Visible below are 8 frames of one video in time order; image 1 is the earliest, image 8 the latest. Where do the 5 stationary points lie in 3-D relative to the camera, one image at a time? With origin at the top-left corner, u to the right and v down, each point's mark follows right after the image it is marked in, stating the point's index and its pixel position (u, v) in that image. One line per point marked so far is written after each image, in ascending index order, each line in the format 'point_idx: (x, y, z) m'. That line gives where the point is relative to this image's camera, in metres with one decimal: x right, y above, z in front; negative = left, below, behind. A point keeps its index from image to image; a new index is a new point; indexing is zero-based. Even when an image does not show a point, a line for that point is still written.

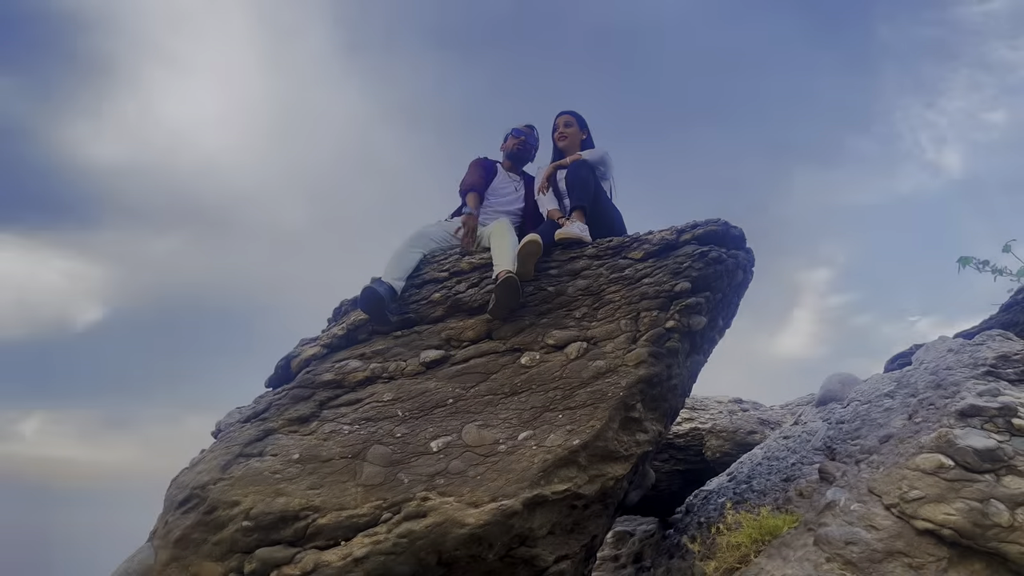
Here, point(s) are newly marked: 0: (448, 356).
0: (-0.6, -0.6, +5.4) m
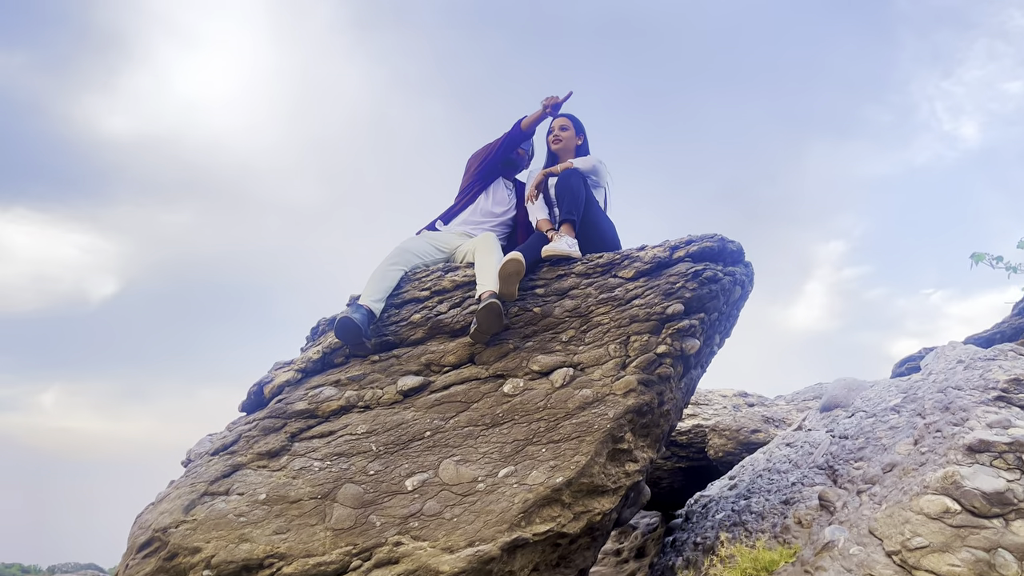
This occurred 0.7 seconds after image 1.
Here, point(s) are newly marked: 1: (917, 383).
0: (-0.7, -0.8, +5.1) m
1: (+5.5, -1.2, +8.4) m
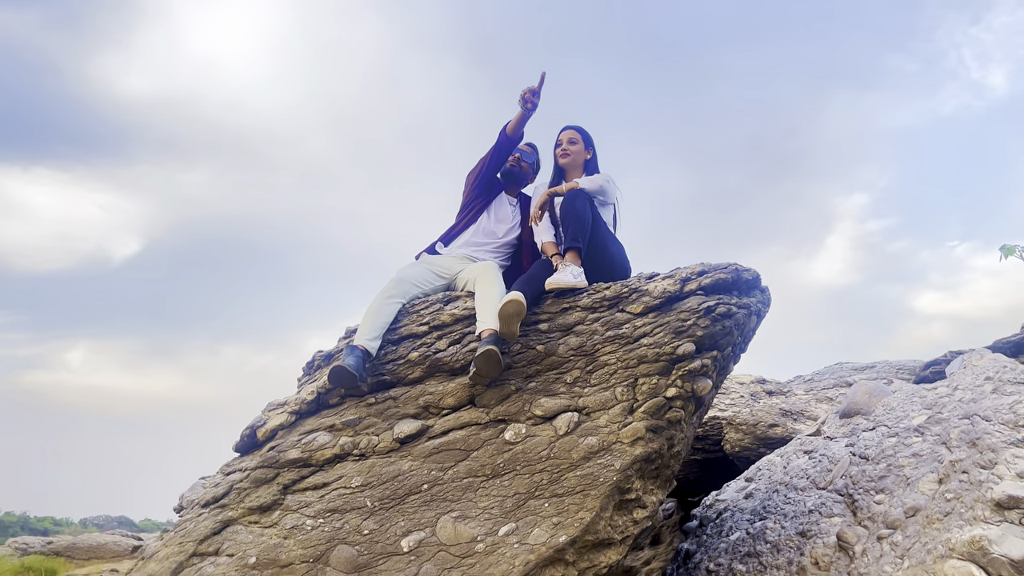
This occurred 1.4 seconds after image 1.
0: (-0.7, -1.1, +4.9) m
1: (+5.6, -1.4, +8.1) m
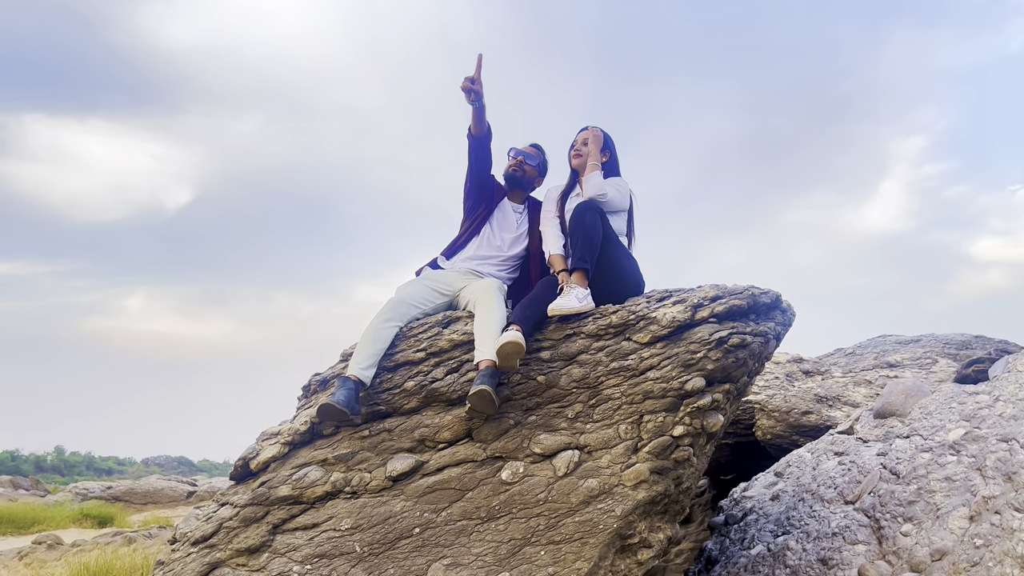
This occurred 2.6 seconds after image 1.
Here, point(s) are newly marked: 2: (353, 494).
0: (-0.7, -1.4, +4.7) m
1: (+5.7, -1.4, +7.5) m
2: (-1.2, -1.6, +4.6) m
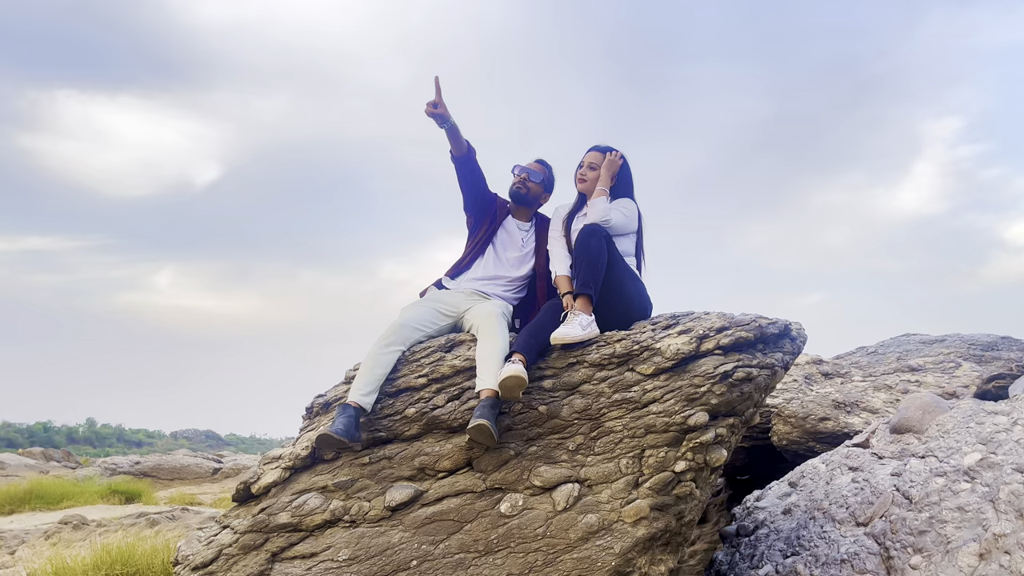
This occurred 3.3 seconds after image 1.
0: (-0.7, -1.6, +4.7) m
1: (+5.8, -1.7, +7.3) m
2: (-1.2, -1.8, +4.6) m
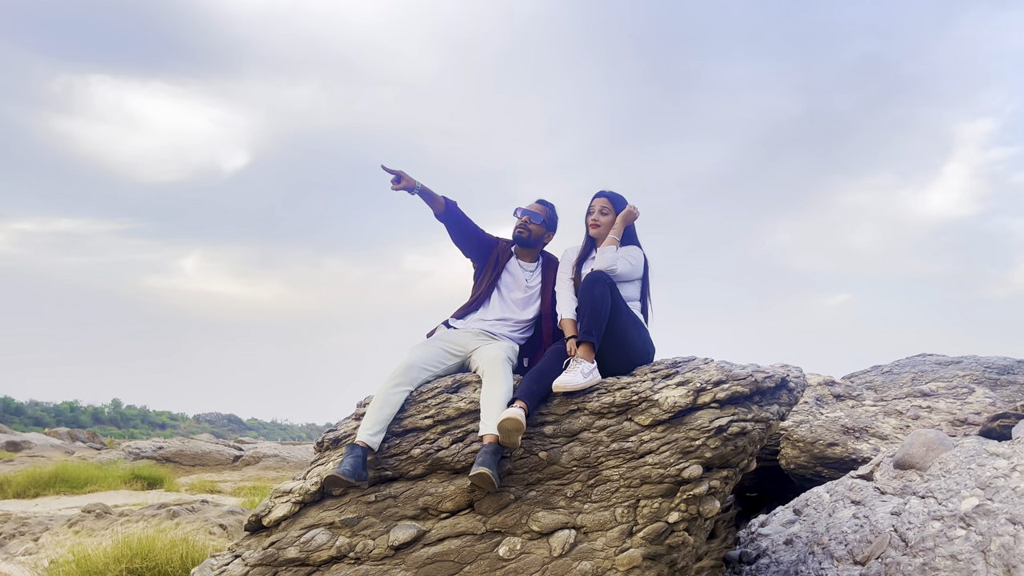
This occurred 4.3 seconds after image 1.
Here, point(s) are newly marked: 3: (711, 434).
0: (-0.7, -2.0, +4.9) m
1: (+5.9, -2.2, +7.3) m
2: (-1.2, -2.1, +4.9) m
3: (+1.6, -1.1, +4.8) m
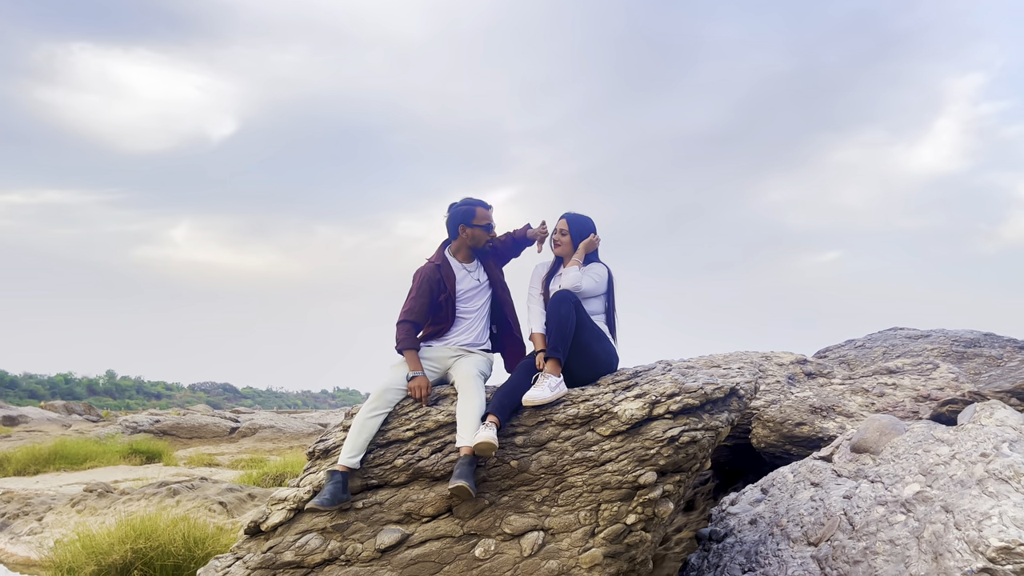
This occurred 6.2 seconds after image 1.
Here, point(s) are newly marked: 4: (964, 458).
0: (-0.9, -2.2, +5.4) m
1: (+5.6, -2.3, +8.0) m
2: (-1.4, -2.4, +5.4) m
3: (+1.3, -1.3, +5.3) m
4: (+5.7, -2.1, +7.8) m
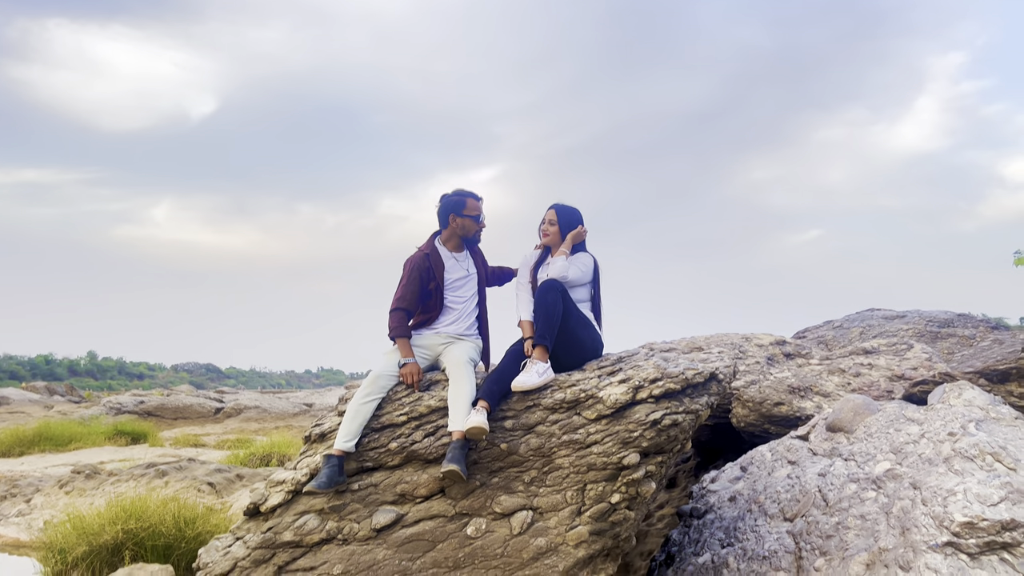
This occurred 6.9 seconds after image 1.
0: (-1.0, -2.1, +5.7) m
1: (+5.4, -2.1, +8.4) m
2: (-1.5, -2.3, +5.6) m
3: (+1.2, -1.3, +5.6) m
4: (+5.6, -2.0, +8.2) m
